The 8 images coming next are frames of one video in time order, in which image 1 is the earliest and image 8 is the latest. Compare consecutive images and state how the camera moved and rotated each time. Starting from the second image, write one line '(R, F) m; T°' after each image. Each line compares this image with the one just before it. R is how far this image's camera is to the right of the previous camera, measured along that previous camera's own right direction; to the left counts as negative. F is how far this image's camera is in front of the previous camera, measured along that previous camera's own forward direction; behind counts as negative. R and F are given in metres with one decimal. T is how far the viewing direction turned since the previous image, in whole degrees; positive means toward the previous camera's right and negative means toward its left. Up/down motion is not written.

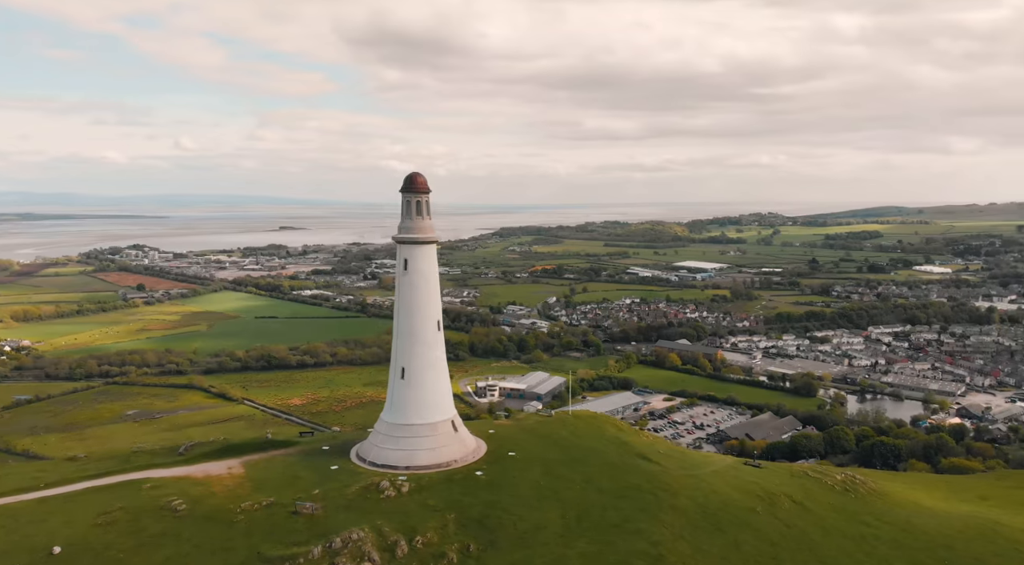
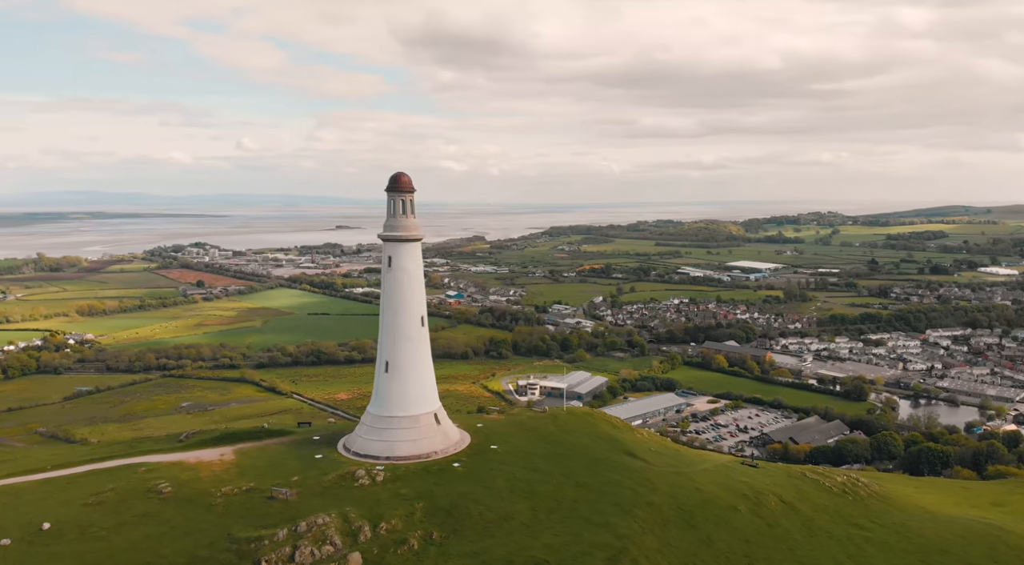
(+1.0, -0.2) m; -4°
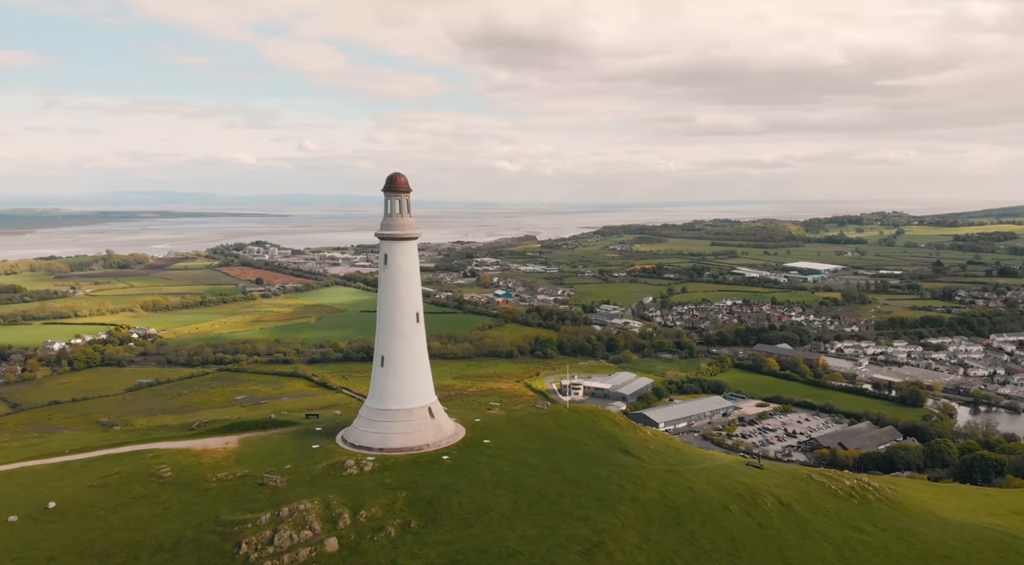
(+0.9, -0.2) m; -4°
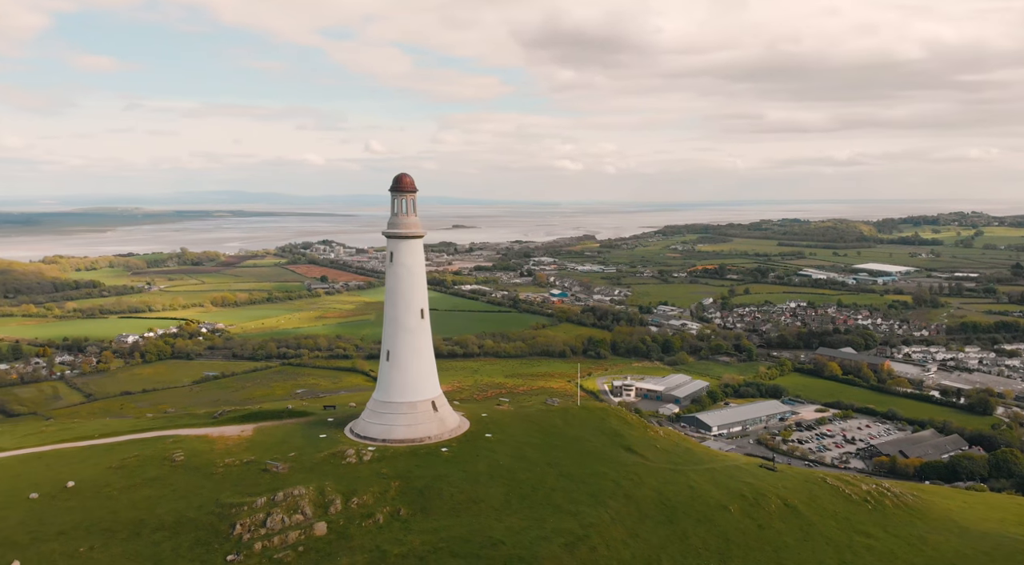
(+0.9, -0.2) m; -4°
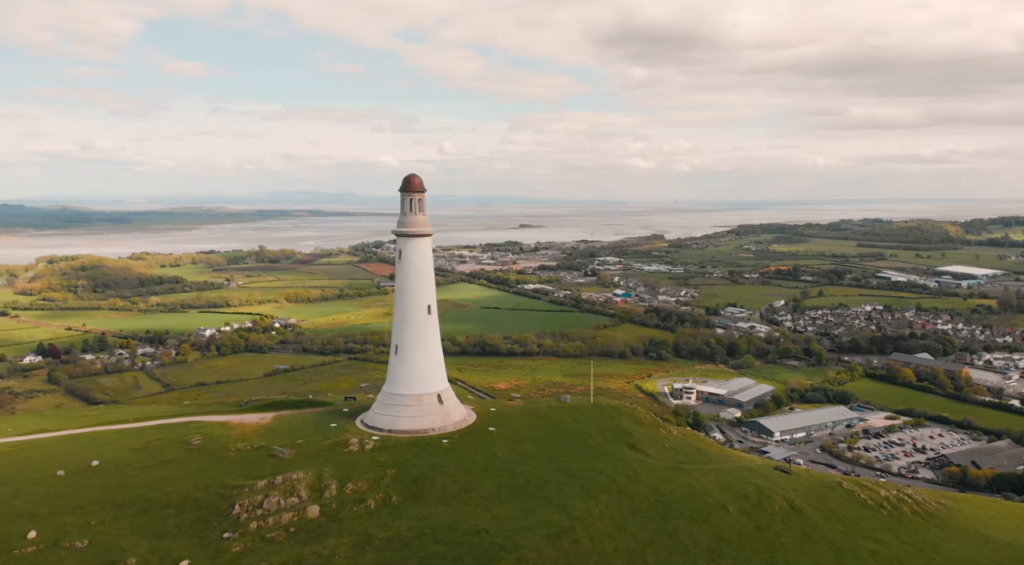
(+1.0, -0.2) m; -5°
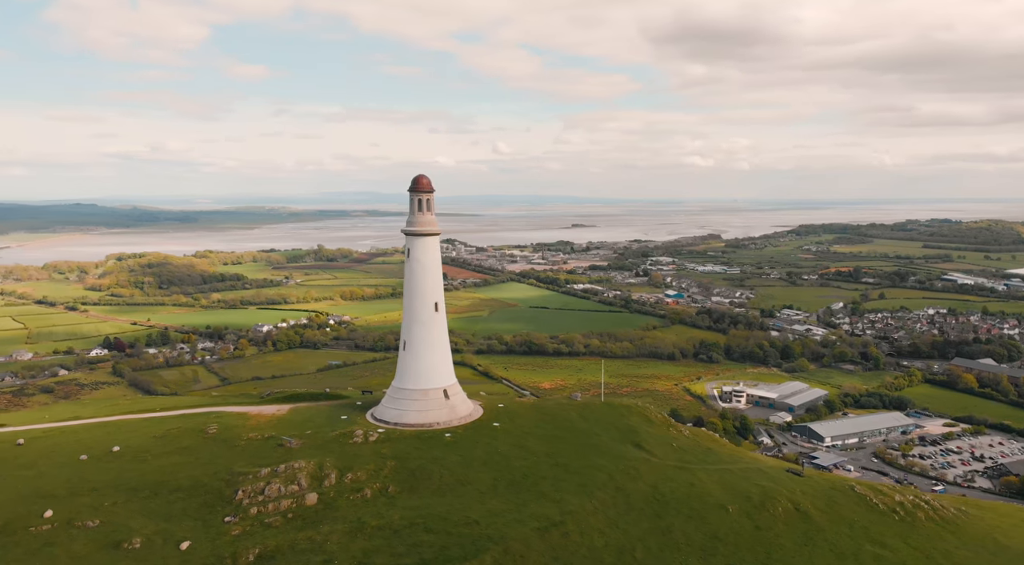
(+0.8, -0.2) m; -4°
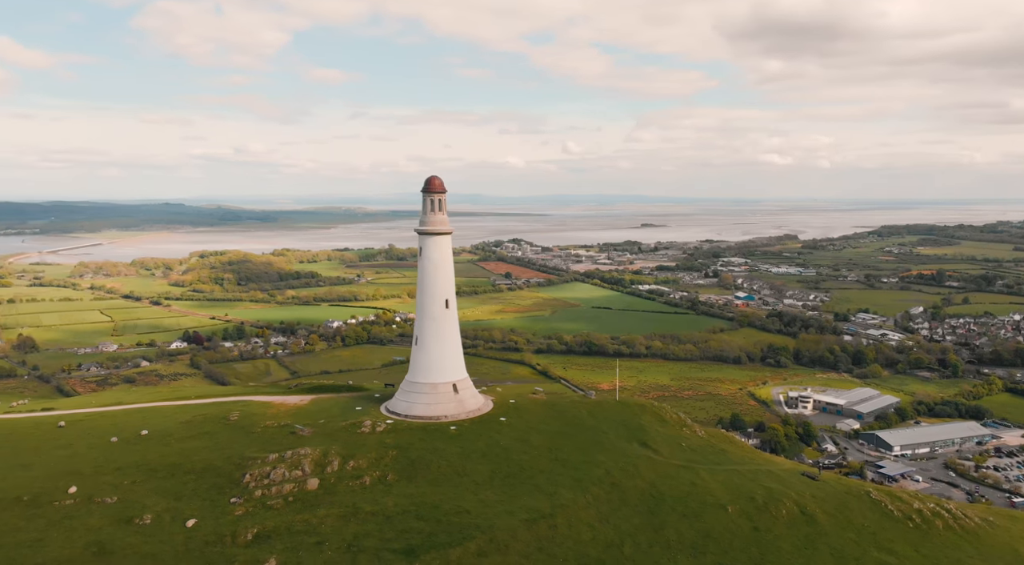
(+1.0, -0.3) m; -5°
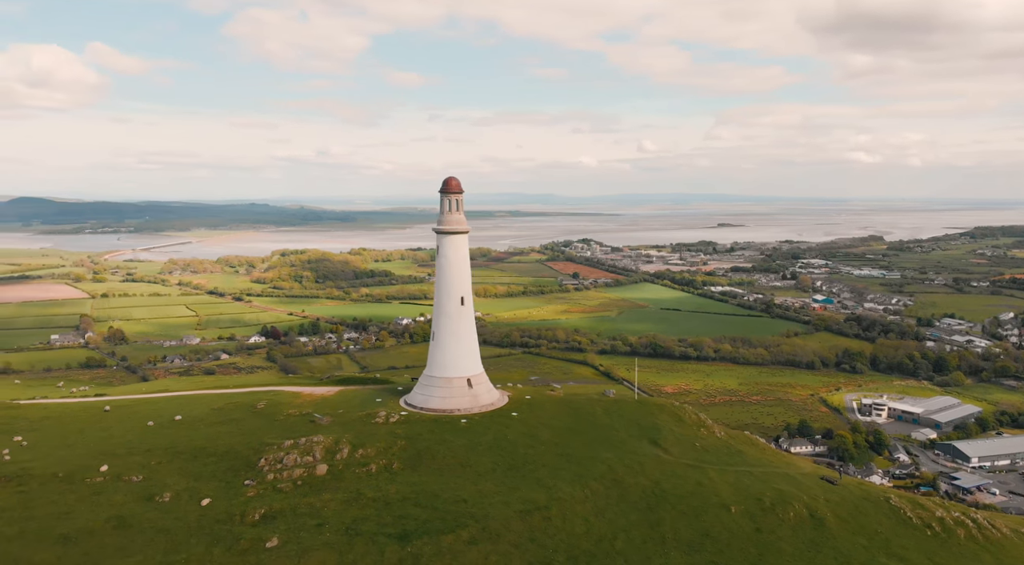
(+1.0, -0.3) m; -5°
